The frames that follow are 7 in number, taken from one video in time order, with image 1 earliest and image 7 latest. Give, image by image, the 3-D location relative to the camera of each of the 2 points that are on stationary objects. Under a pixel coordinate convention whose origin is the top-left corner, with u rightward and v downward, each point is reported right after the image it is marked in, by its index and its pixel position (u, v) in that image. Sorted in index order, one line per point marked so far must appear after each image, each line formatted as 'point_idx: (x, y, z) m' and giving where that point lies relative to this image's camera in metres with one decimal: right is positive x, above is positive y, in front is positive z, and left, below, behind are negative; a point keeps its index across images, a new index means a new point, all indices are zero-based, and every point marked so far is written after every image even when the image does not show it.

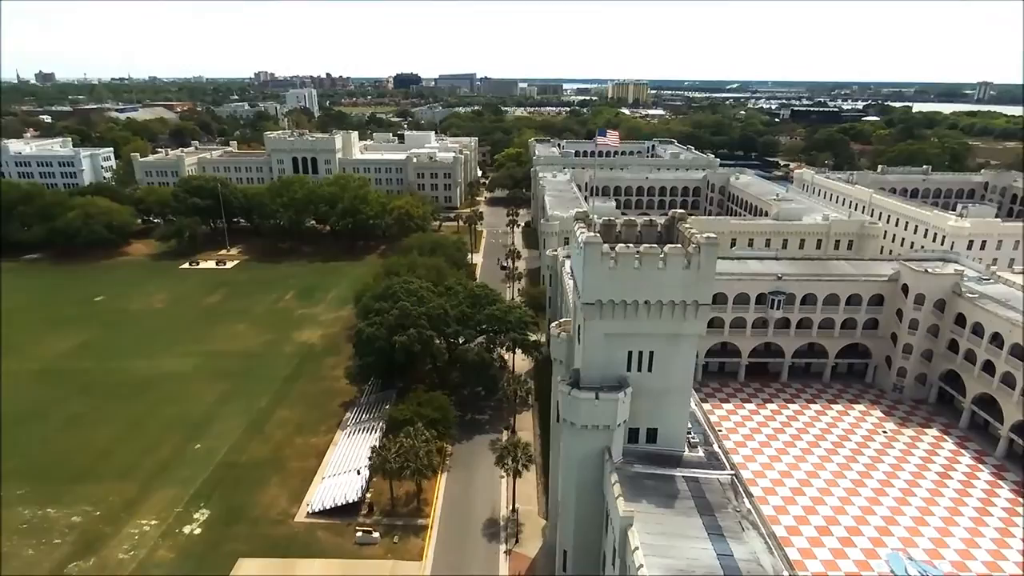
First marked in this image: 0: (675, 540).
0: (+5.2, -8.1, +19.5) m
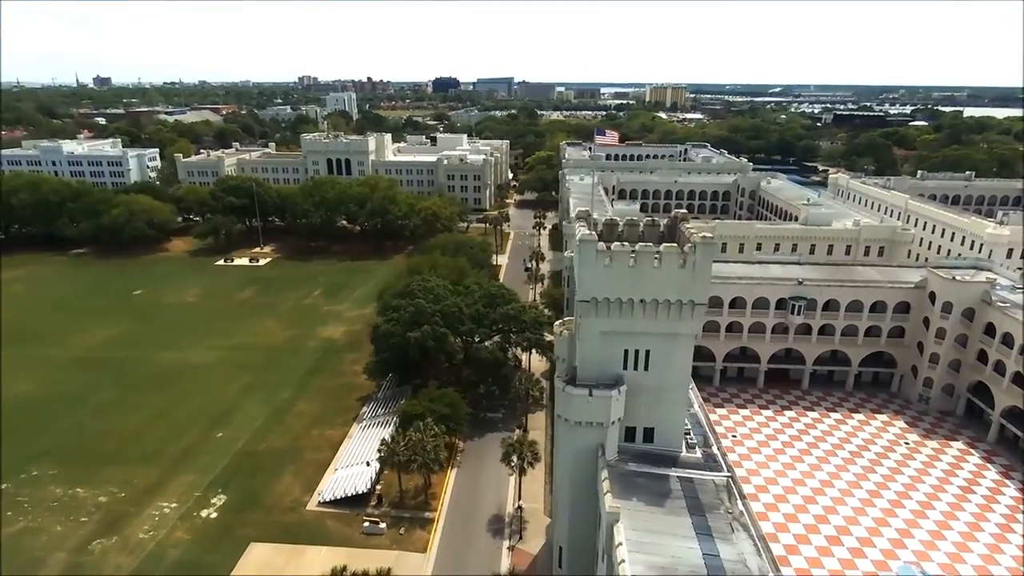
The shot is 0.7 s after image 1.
0: (+4.8, -8.1, +19.6) m
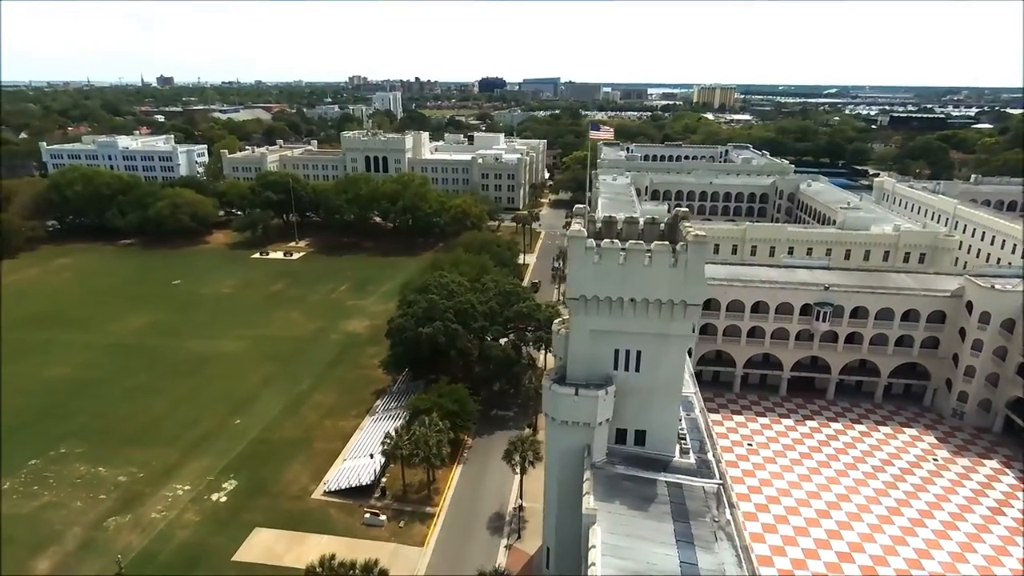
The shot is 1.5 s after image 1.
0: (+4.0, -8.0, +19.1) m
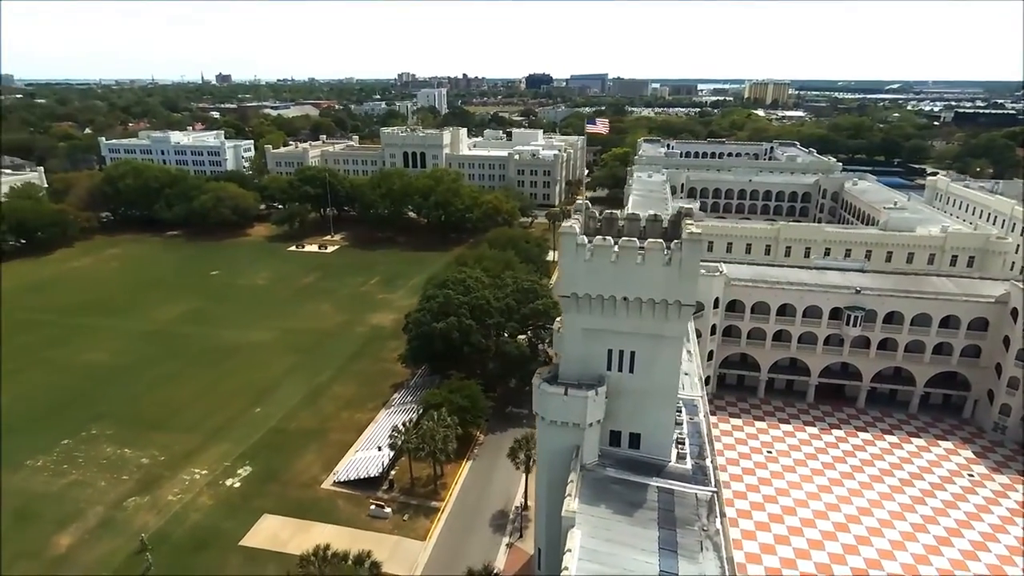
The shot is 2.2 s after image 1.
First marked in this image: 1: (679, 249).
0: (+3.3, -8.0, +18.5) m
1: (+5.5, +1.3, +19.9) m
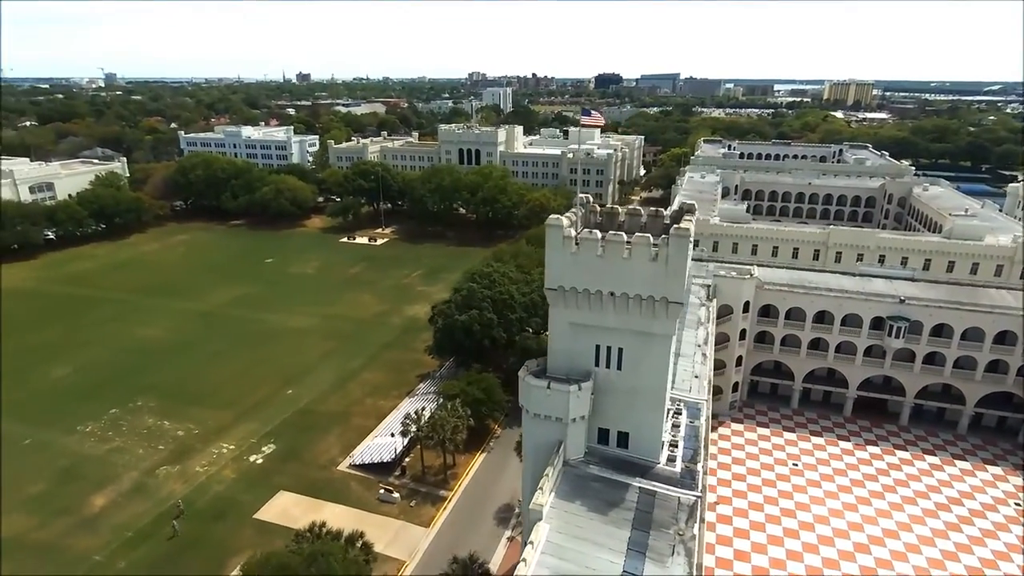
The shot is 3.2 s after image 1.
0: (+2.2, -7.8, +18.2) m
1: (+4.9, +1.4, +19.4) m
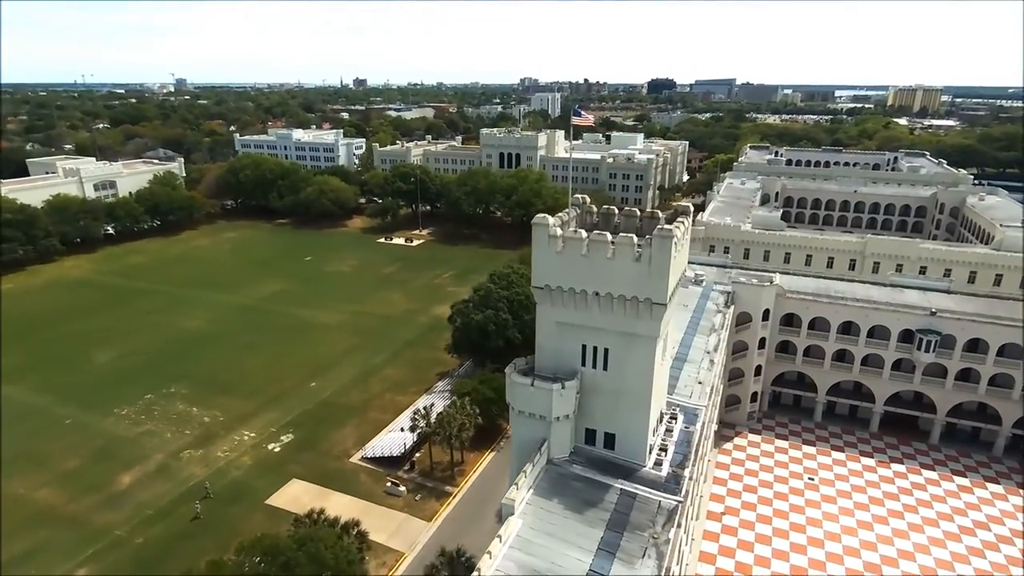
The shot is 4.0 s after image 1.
0: (+1.4, -7.7, +18.3) m
1: (+4.4, +1.4, +19.3) m
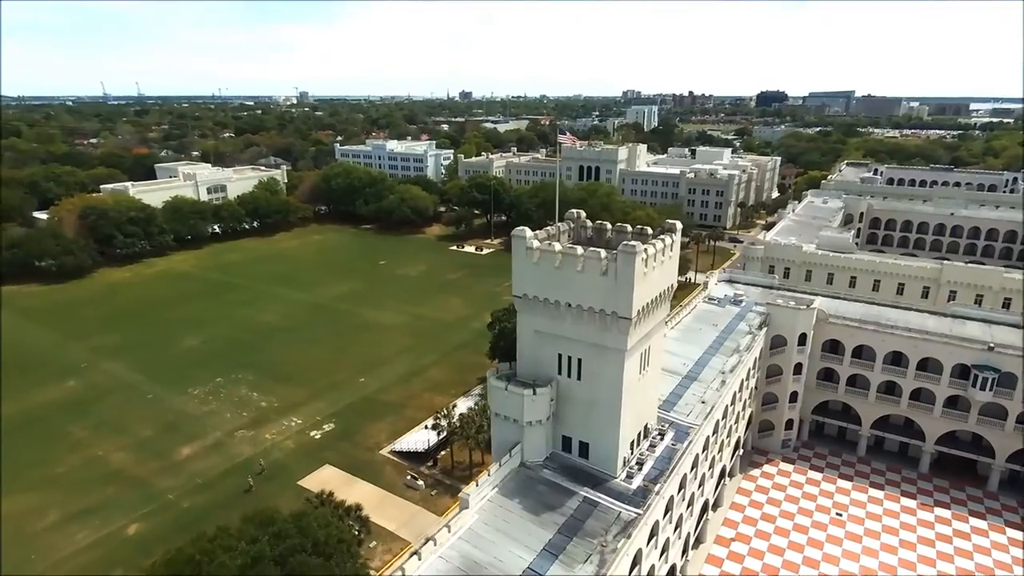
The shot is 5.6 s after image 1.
0: (-0.2, -8.0, +19.1) m
1: (+3.4, +0.9, +19.8) m
